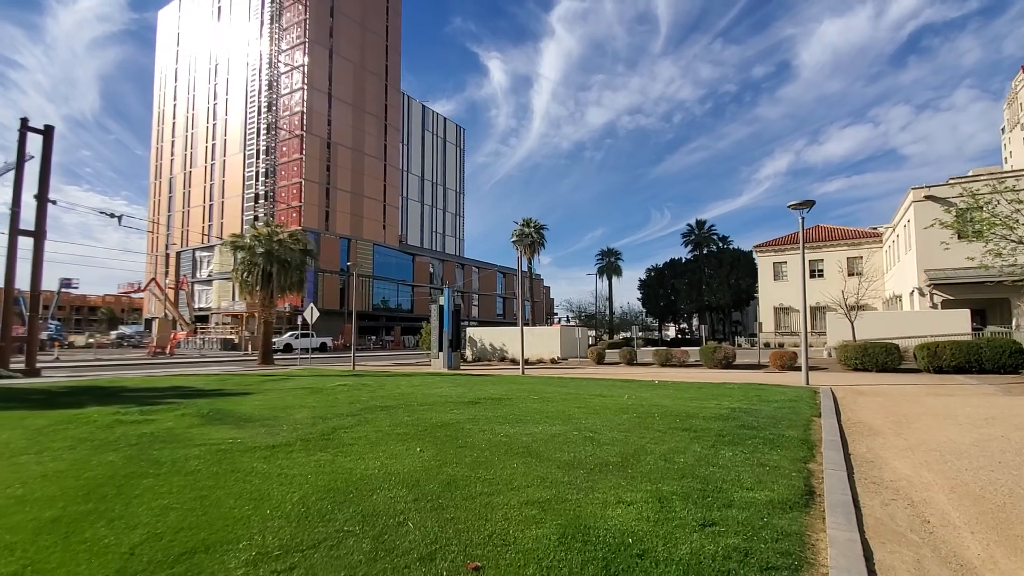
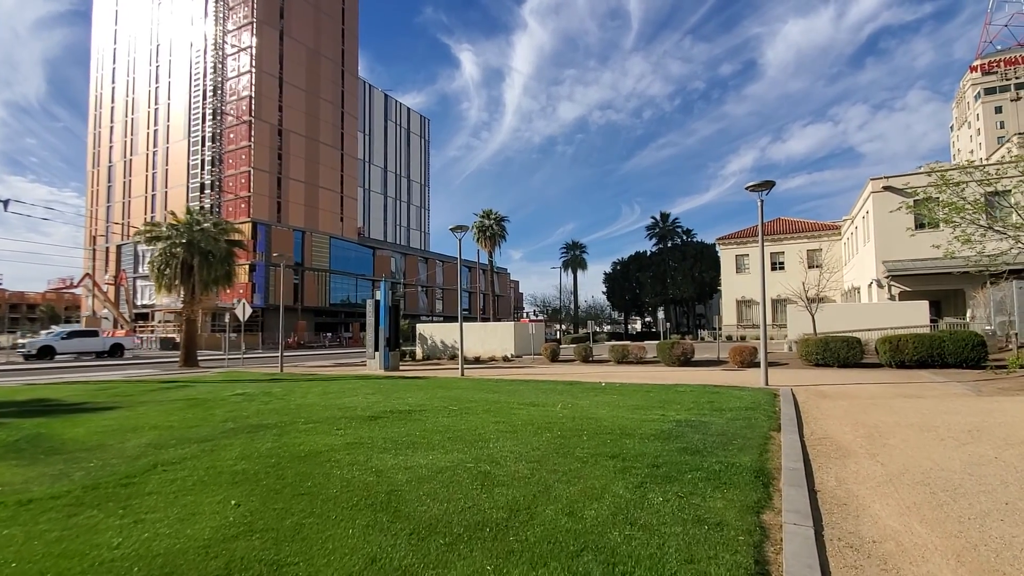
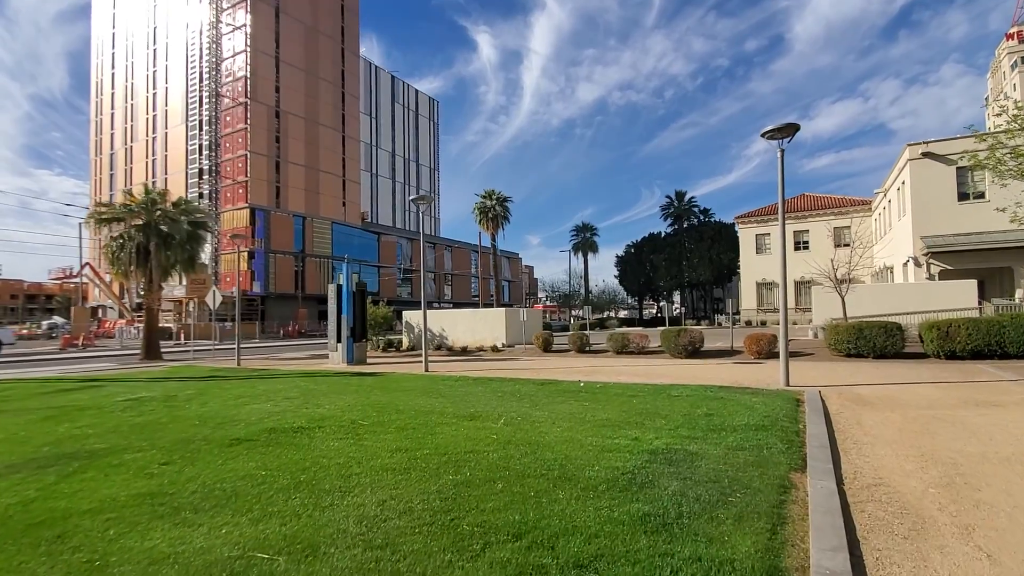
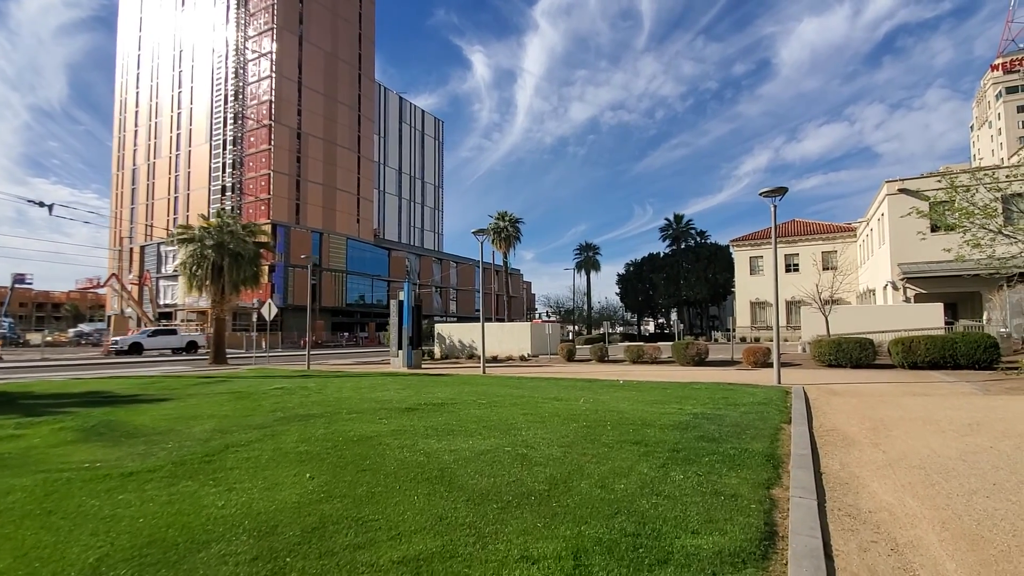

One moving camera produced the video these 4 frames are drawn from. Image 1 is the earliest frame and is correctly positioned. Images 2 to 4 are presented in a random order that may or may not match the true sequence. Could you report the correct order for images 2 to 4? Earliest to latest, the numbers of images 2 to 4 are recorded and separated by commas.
4, 2, 3
